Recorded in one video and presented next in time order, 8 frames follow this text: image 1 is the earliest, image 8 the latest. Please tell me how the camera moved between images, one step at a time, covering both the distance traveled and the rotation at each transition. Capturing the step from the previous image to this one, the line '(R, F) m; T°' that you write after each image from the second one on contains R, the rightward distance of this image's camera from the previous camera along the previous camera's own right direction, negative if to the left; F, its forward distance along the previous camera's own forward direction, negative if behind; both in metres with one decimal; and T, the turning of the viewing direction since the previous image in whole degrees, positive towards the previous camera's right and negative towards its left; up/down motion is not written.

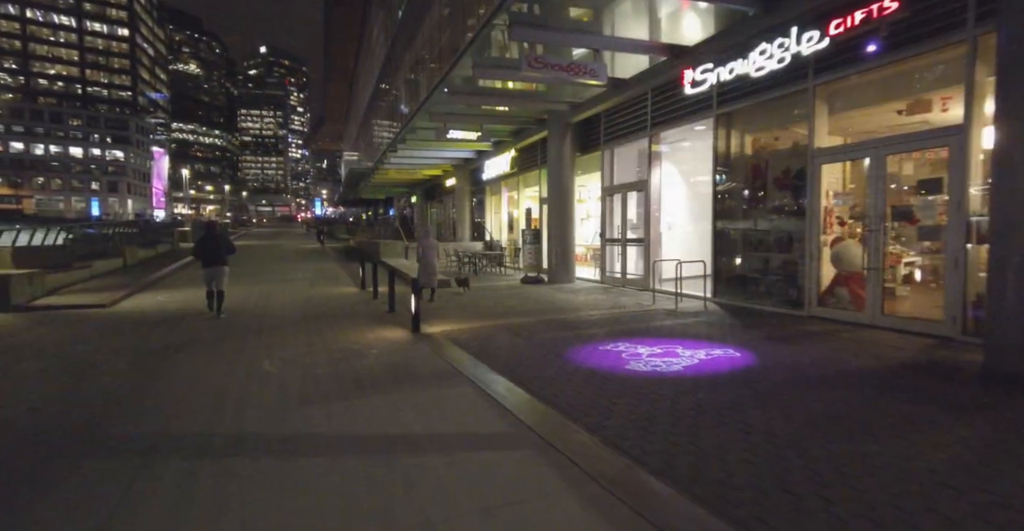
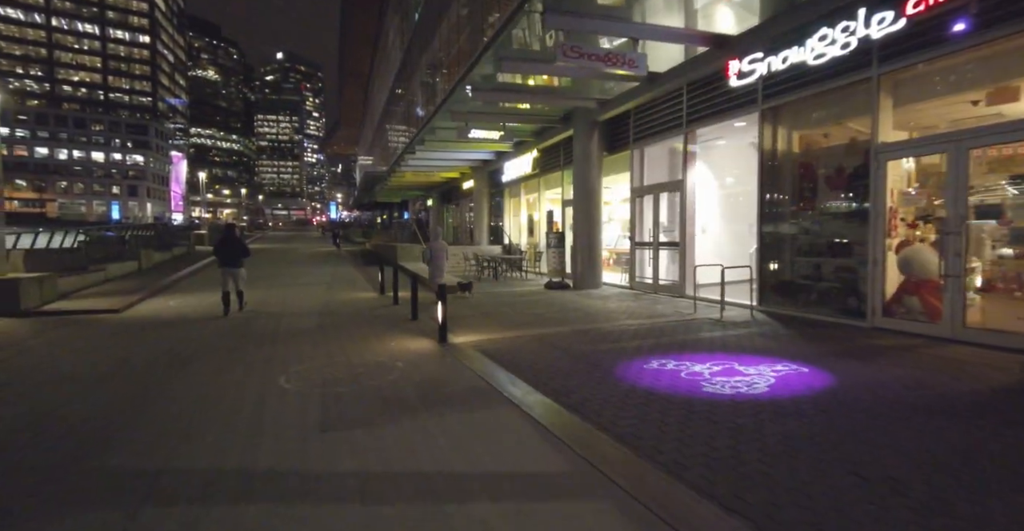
(-0.3, +0.6) m; -1°
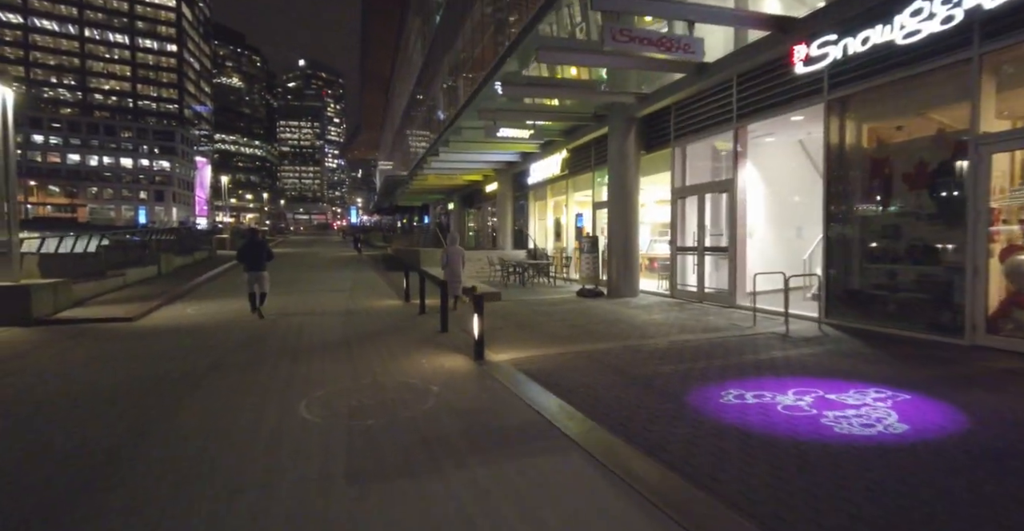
(-0.4, +0.8) m; -2°
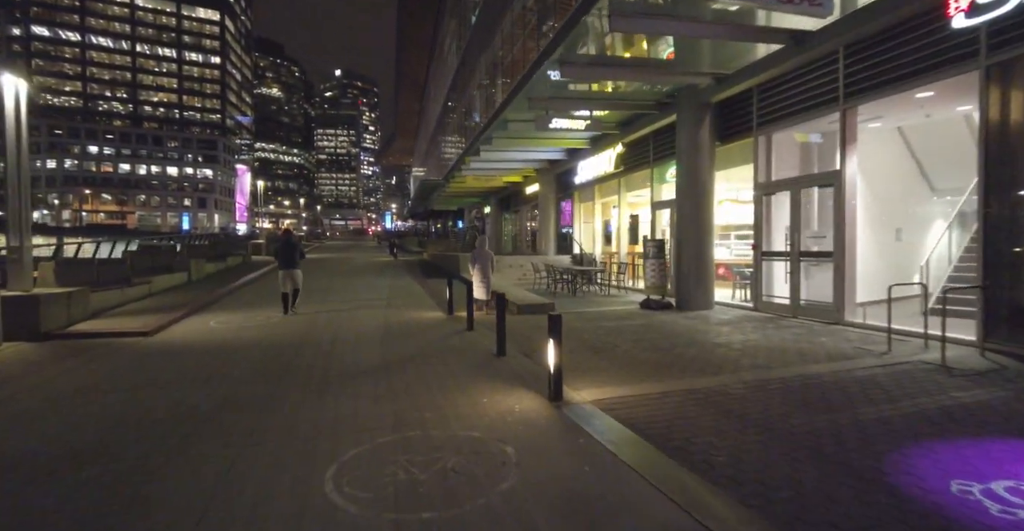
(-0.6, +1.5) m; -4°
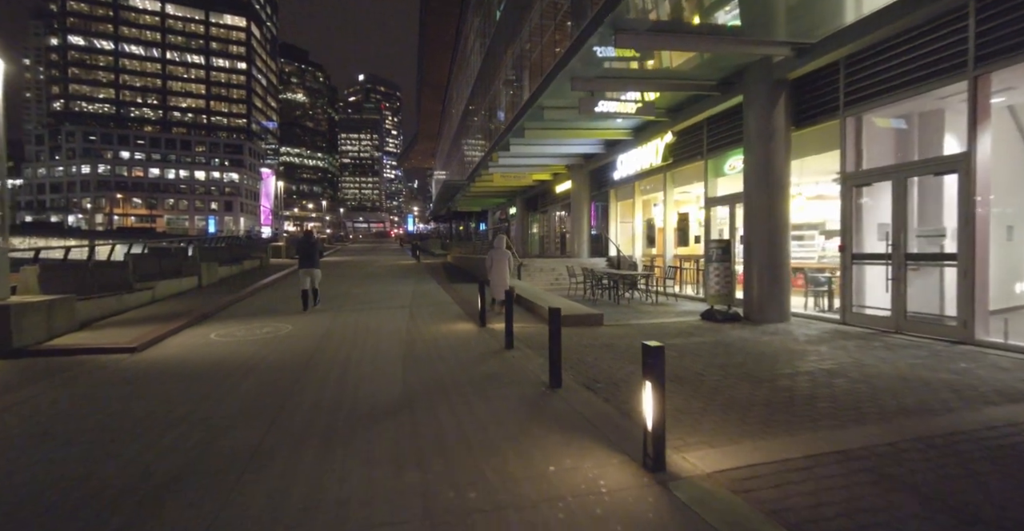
(-0.4, +1.5) m; -2°
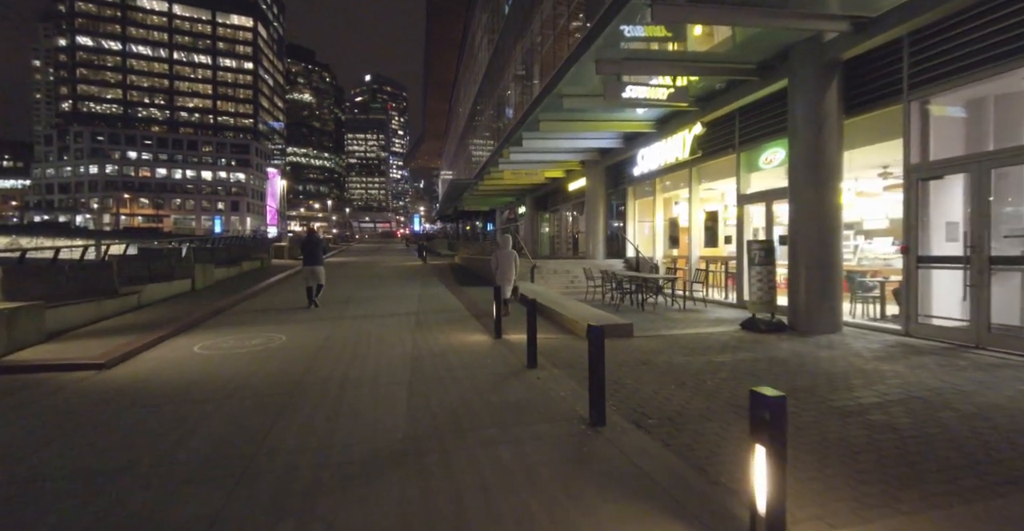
(-0.2, +1.0) m; -1°
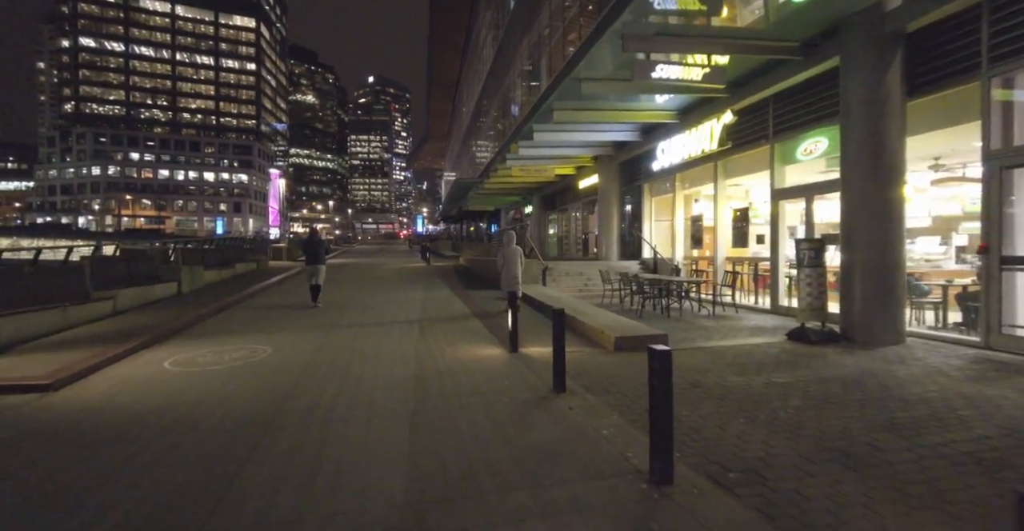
(-0.2, +1.1) m; 0°
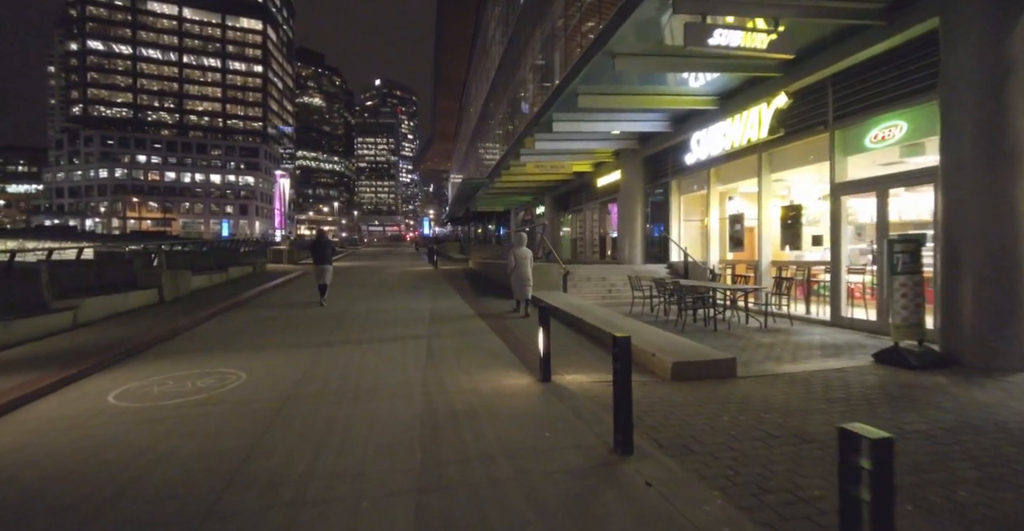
(-0.3, +1.5) m; -1°
